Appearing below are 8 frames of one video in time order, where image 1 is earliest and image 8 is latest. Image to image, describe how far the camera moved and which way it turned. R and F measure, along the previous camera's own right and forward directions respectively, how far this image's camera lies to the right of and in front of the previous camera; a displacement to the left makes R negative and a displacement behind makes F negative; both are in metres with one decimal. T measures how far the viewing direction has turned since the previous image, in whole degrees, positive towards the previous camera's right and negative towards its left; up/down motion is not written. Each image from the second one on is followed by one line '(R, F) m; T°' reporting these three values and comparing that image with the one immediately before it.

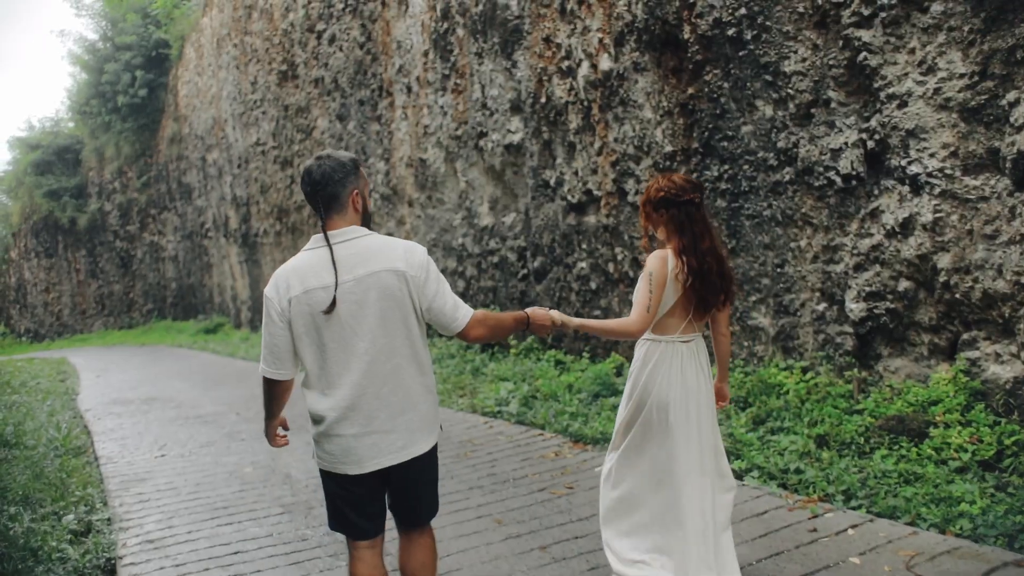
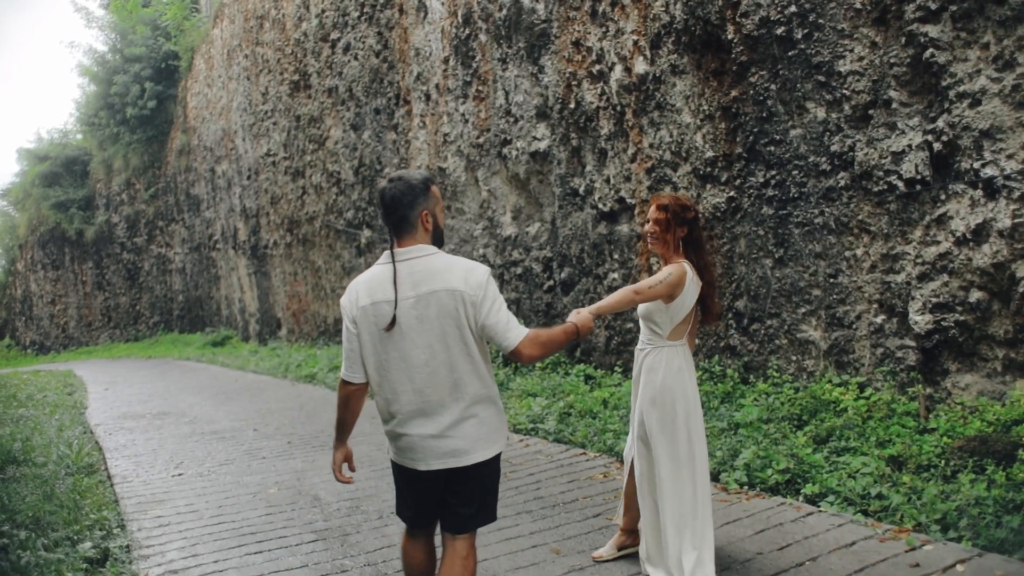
(-0.3, +0.4) m; 0°
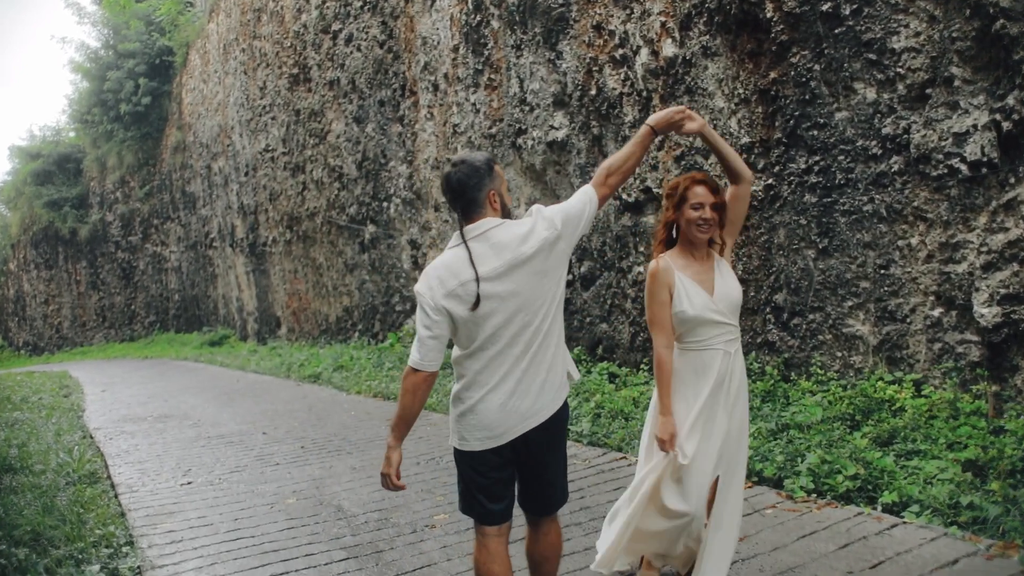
(-0.3, +0.4) m; 0°
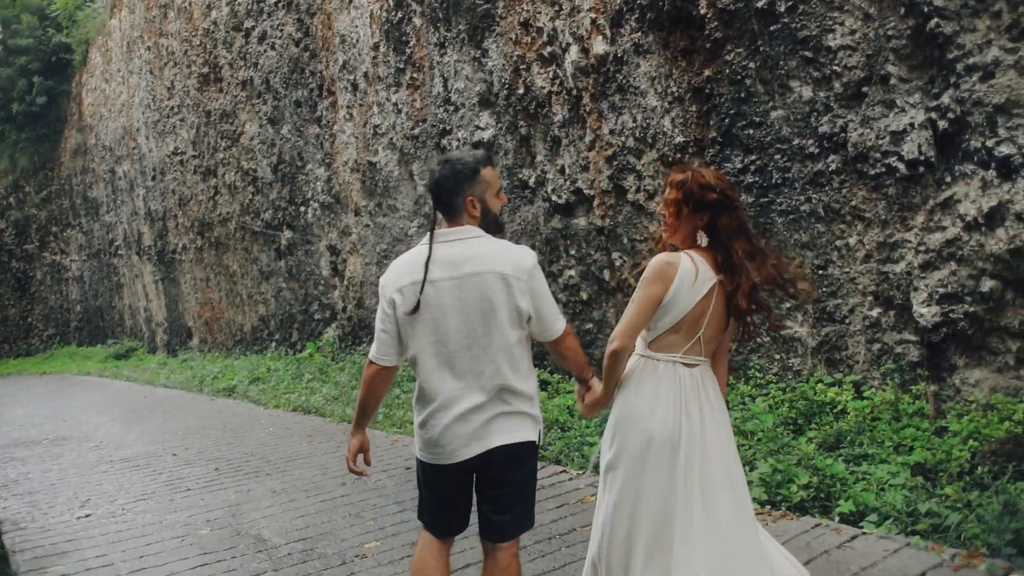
(-0.1, +0.3) m; +5°
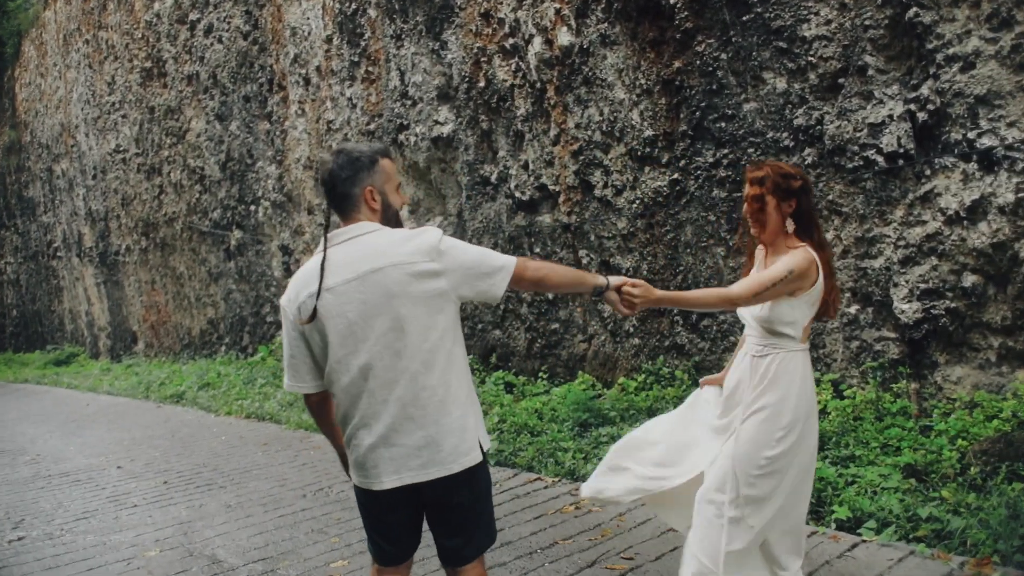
(-0.1, +0.3) m; +3°
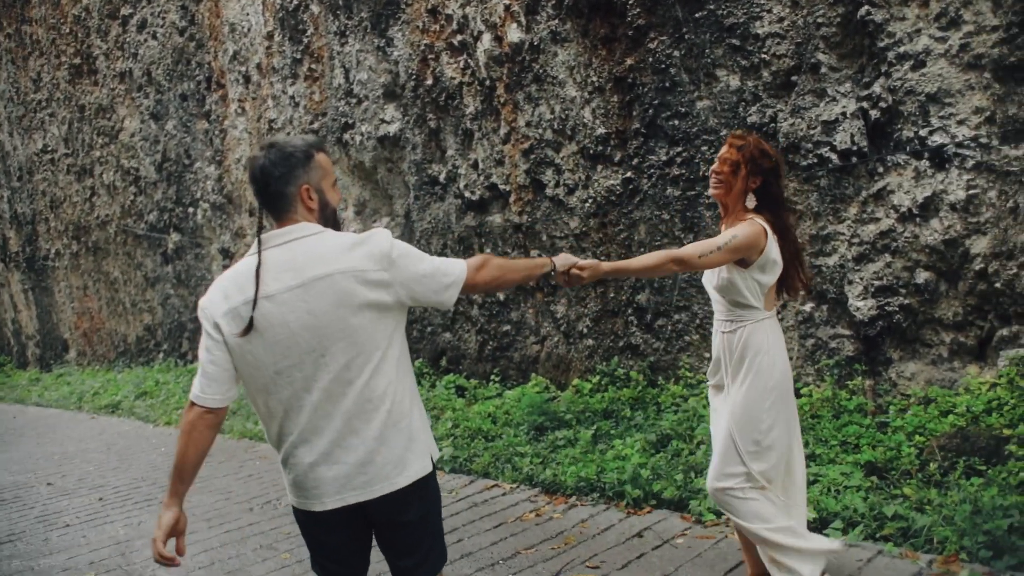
(-0.1, +0.1) m; +4°
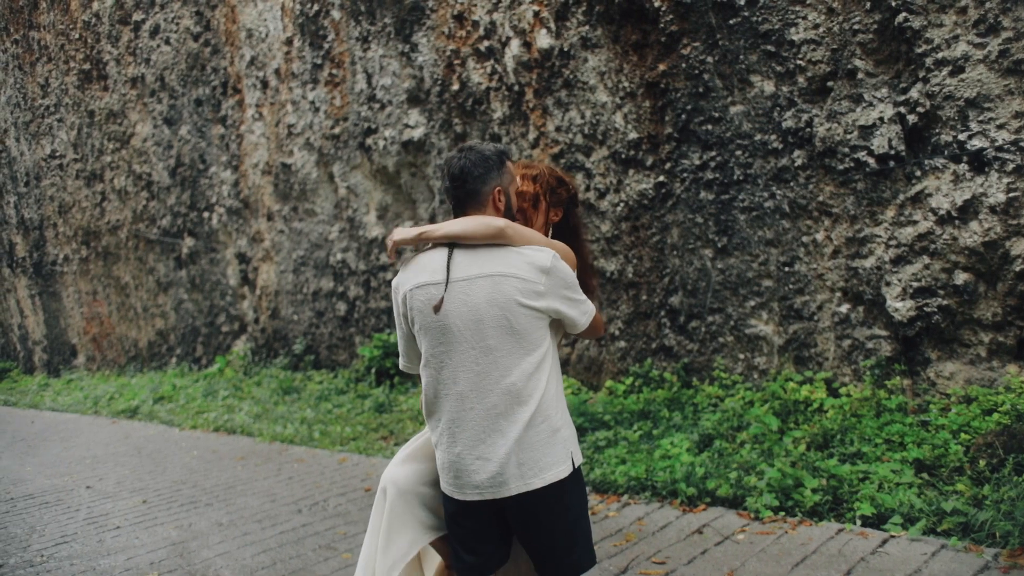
(-0.3, -0.1) m; 0°
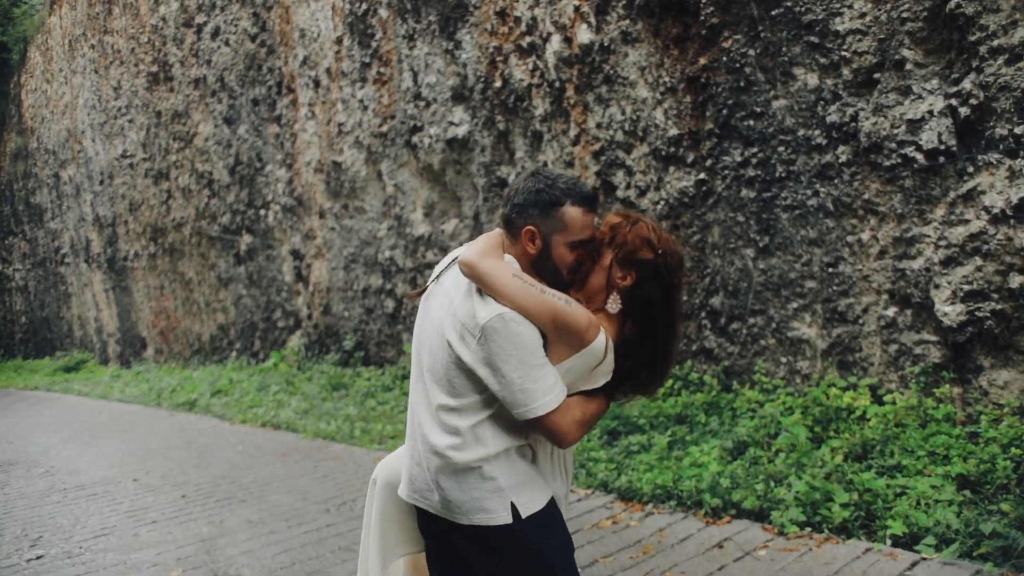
(+0.3, +0.1) m; -4°
